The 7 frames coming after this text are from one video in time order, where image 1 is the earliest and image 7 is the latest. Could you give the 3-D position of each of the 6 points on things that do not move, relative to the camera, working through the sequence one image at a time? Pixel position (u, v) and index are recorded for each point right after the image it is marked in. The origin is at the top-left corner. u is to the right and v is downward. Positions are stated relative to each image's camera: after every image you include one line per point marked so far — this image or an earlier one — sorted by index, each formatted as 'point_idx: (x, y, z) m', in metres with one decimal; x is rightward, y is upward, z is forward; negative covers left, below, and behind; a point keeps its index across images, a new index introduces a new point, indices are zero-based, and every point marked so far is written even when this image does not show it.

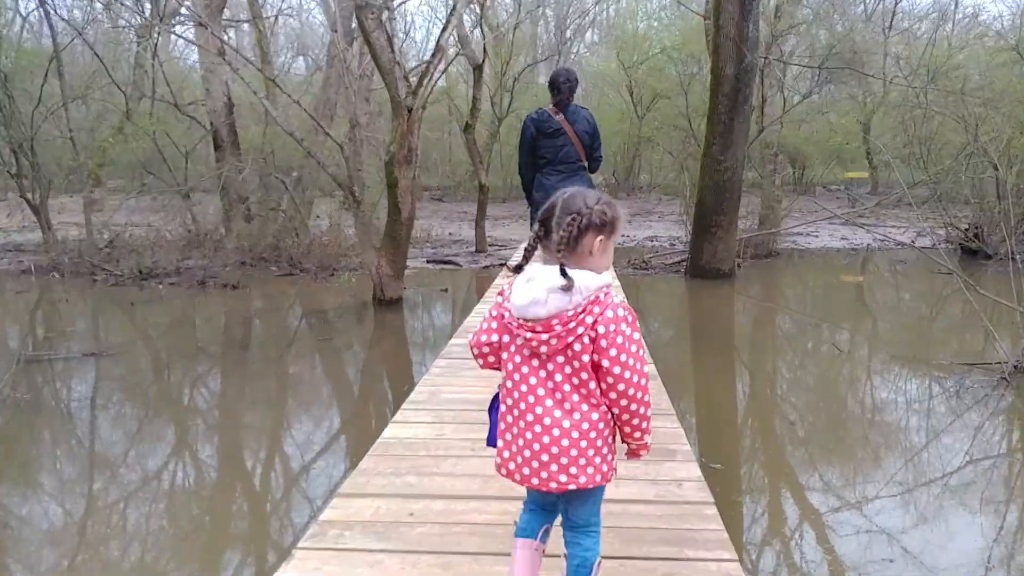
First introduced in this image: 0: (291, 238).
0: (-3.1, +0.7, +10.0) m
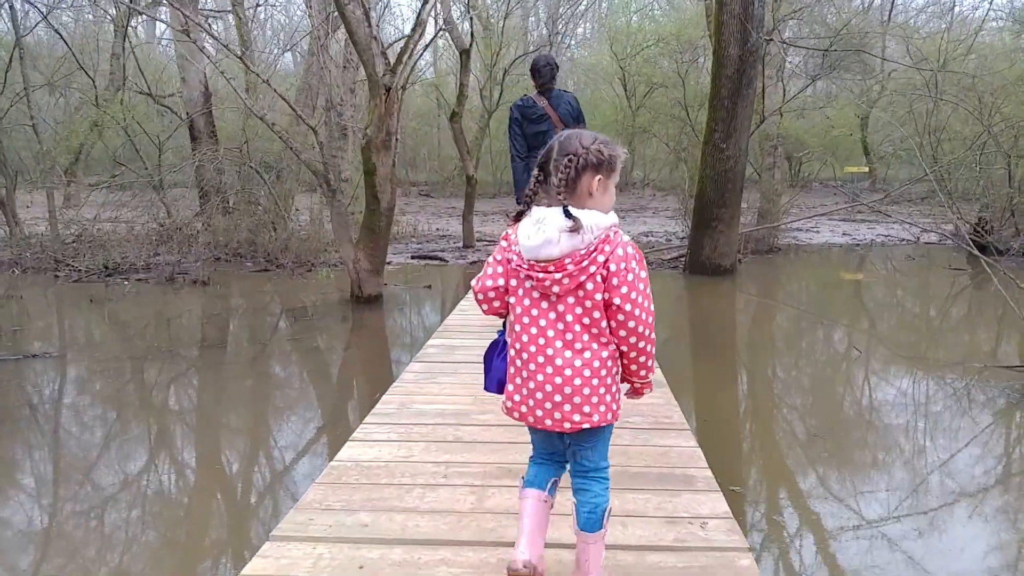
0: (-3.2, +0.7, +9.6) m
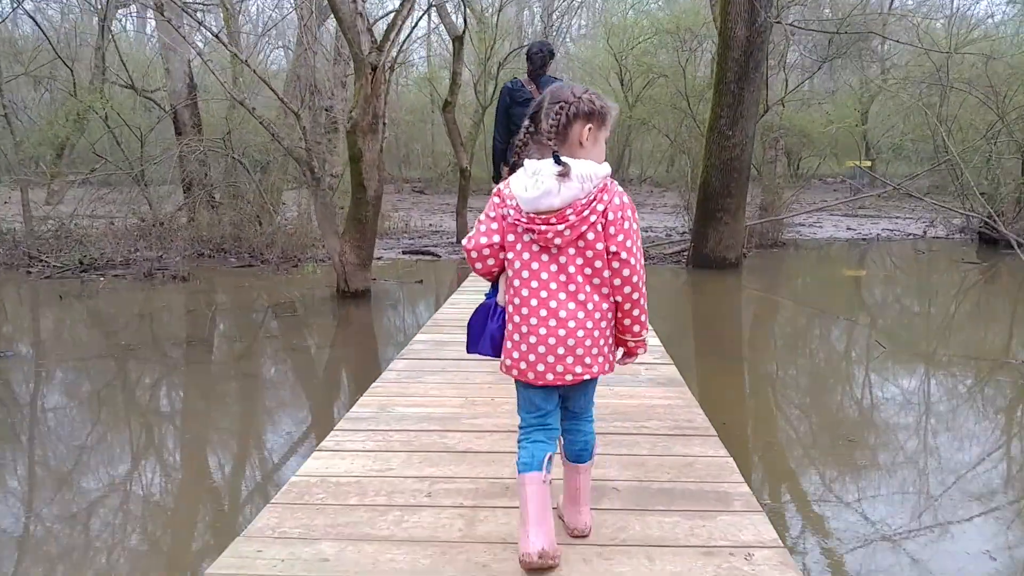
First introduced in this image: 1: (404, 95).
0: (-3.3, +0.7, +9.3) m
1: (-2.7, +4.8, +18.6) m
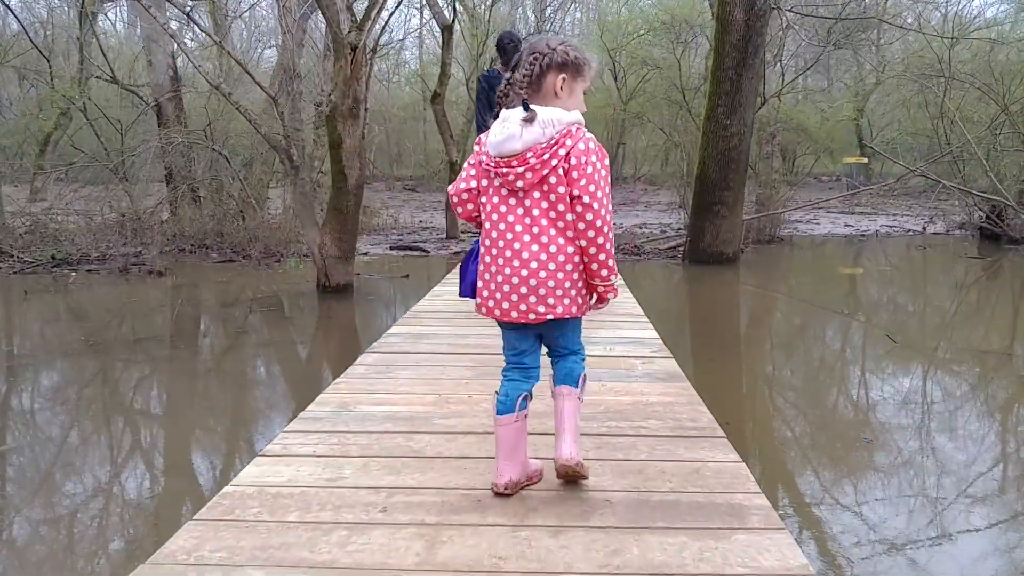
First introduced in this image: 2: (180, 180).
0: (-3.4, +0.8, +9.0) m
1: (-2.9, +4.8, +18.3) m
2: (-3.9, +1.3, +8.8) m
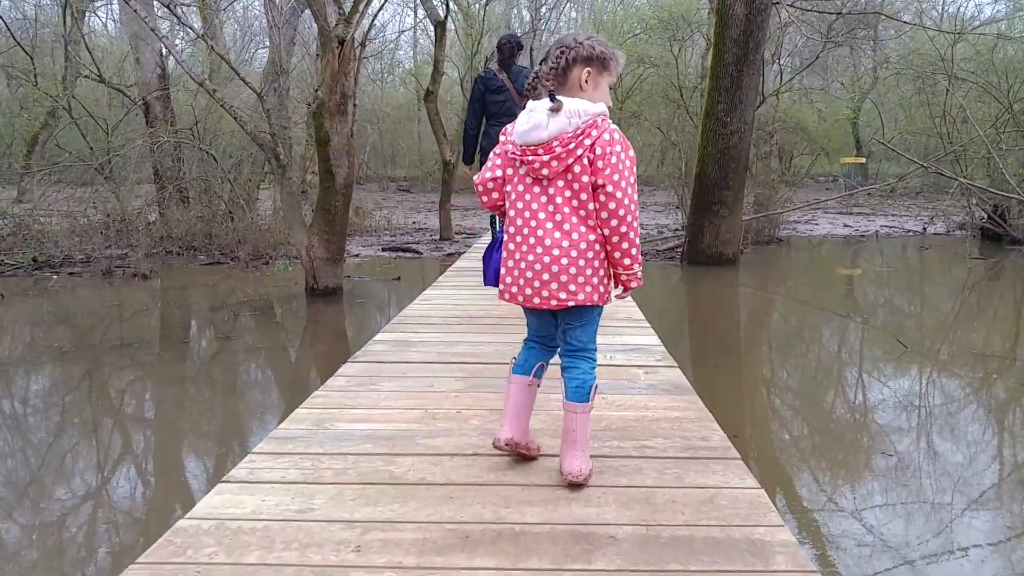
0: (-3.4, +0.7, +8.9) m
1: (-3.0, +4.8, +18.2) m
2: (-4.0, +1.3, +8.6) m
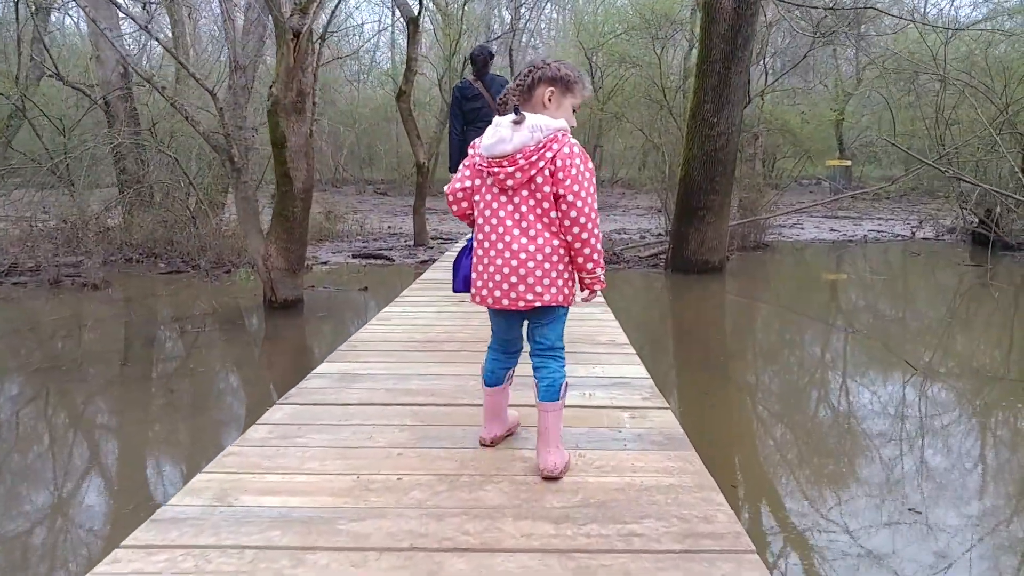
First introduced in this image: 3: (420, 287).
0: (-3.7, +0.7, +8.5) m
1: (-3.5, +4.7, +17.8) m
2: (-4.2, +1.2, +8.2) m
3: (-0.6, 0.0, +5.0) m
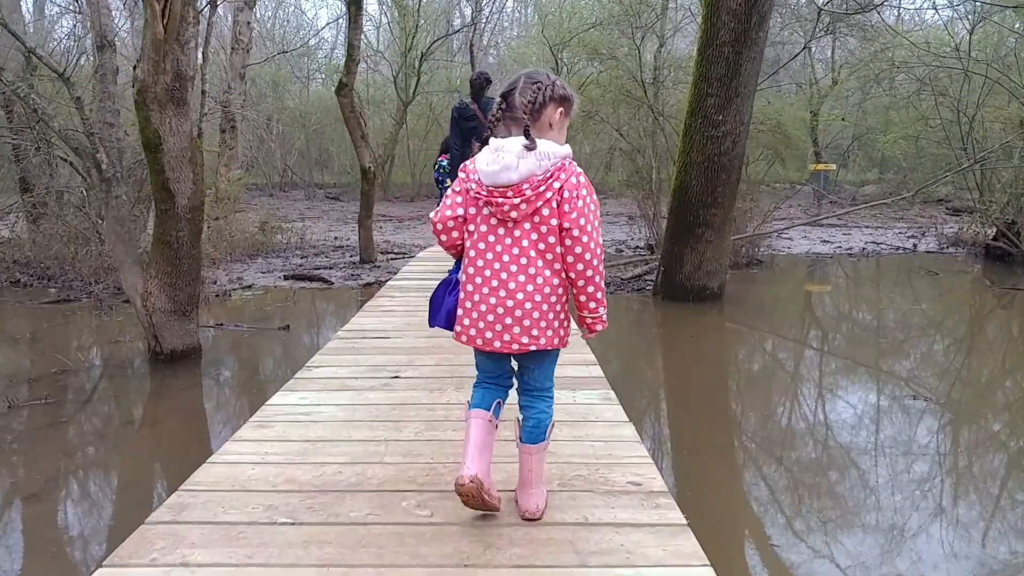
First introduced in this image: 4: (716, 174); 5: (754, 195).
0: (-4.1, +0.4, +7.3) m
1: (-4.4, +4.4, +16.6) m
2: (-4.6, +0.9, +7.0) m
3: (-0.8, -0.2, +4.0) m
4: (+1.8, +1.1, +7.3) m
5: (+3.0, +1.2, +9.5) m
